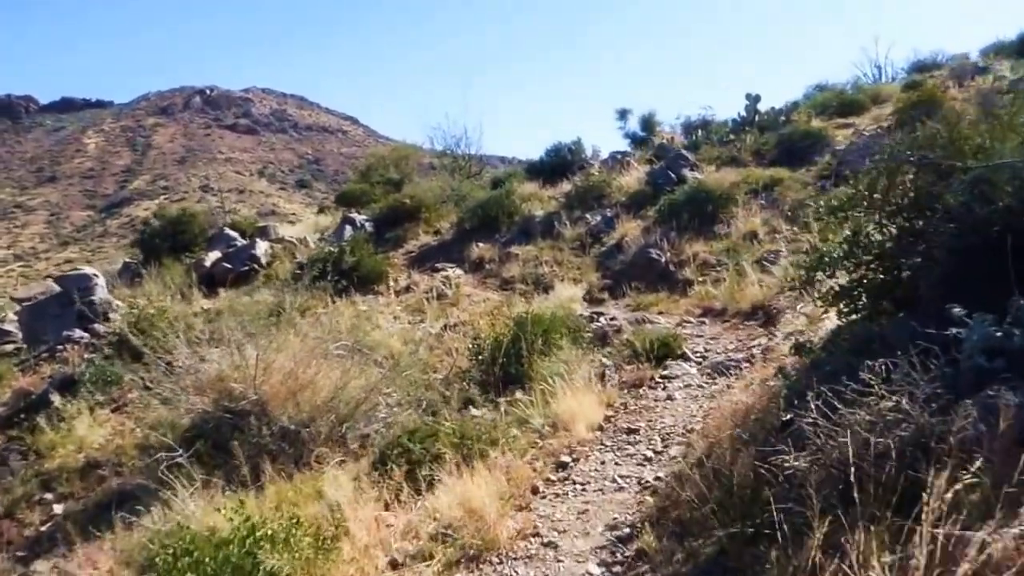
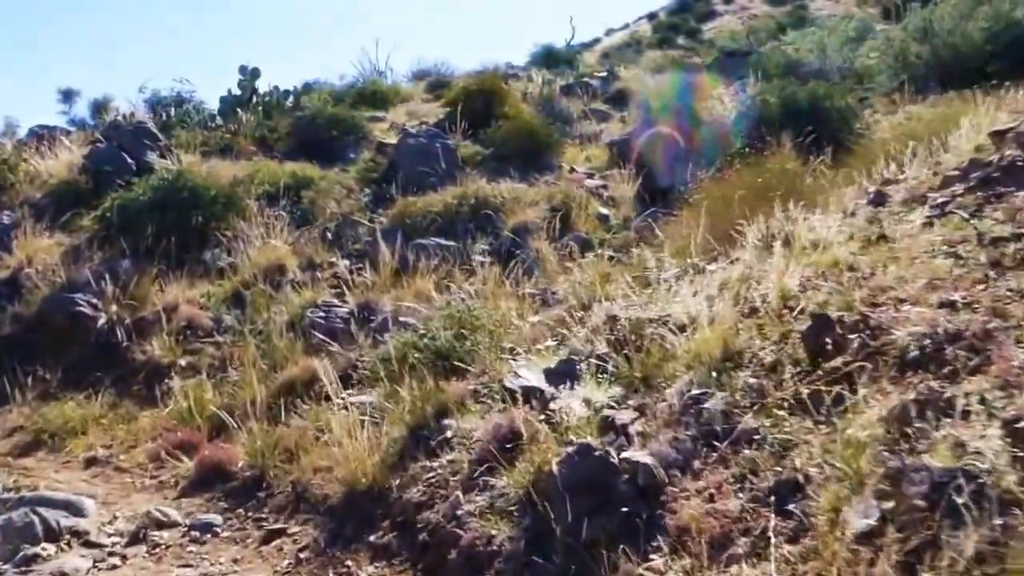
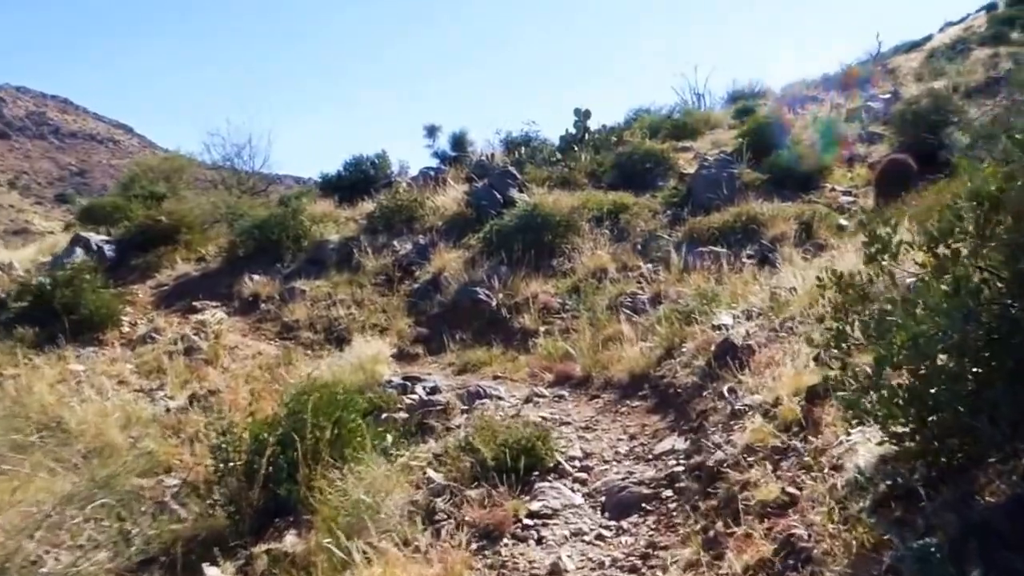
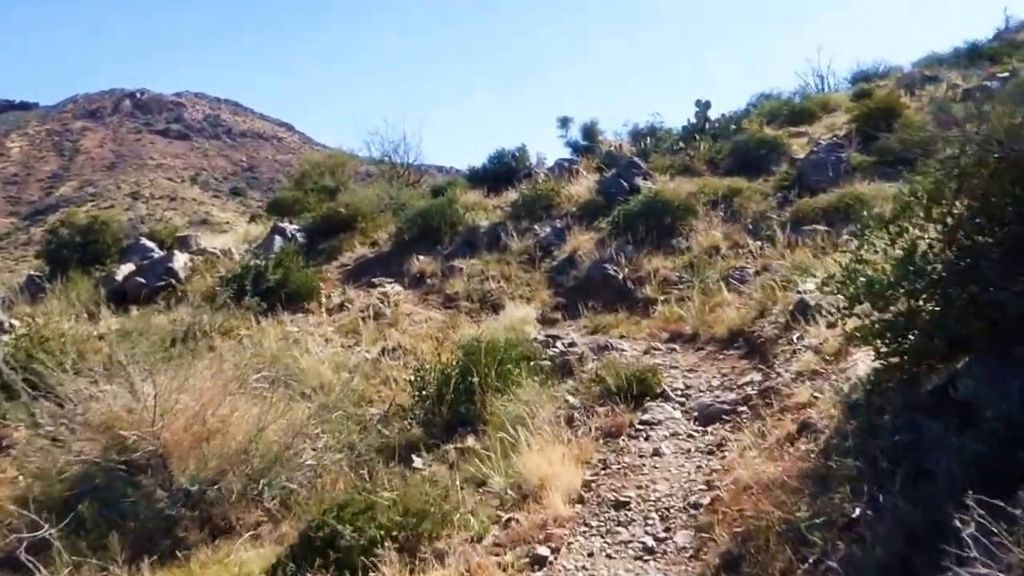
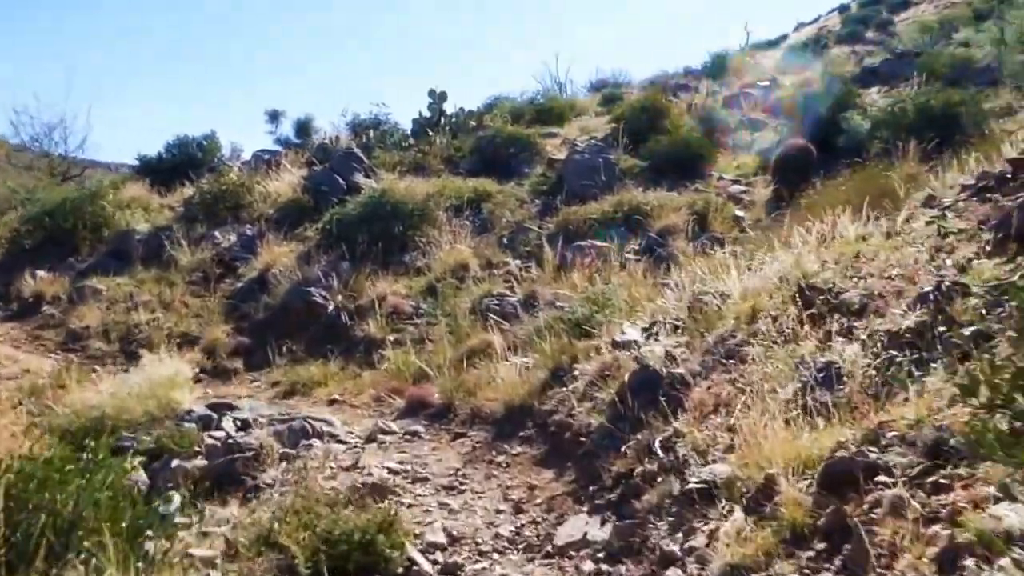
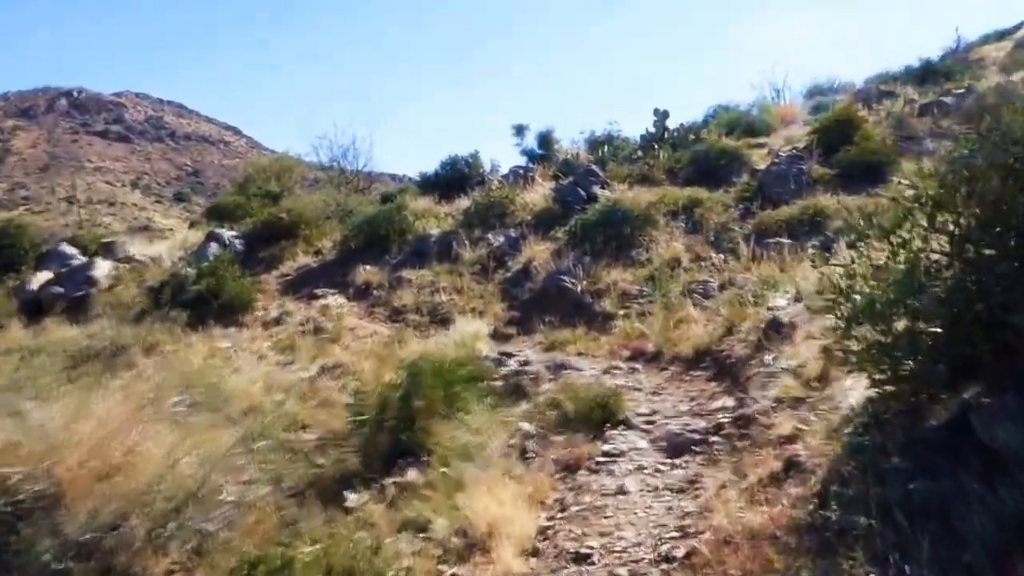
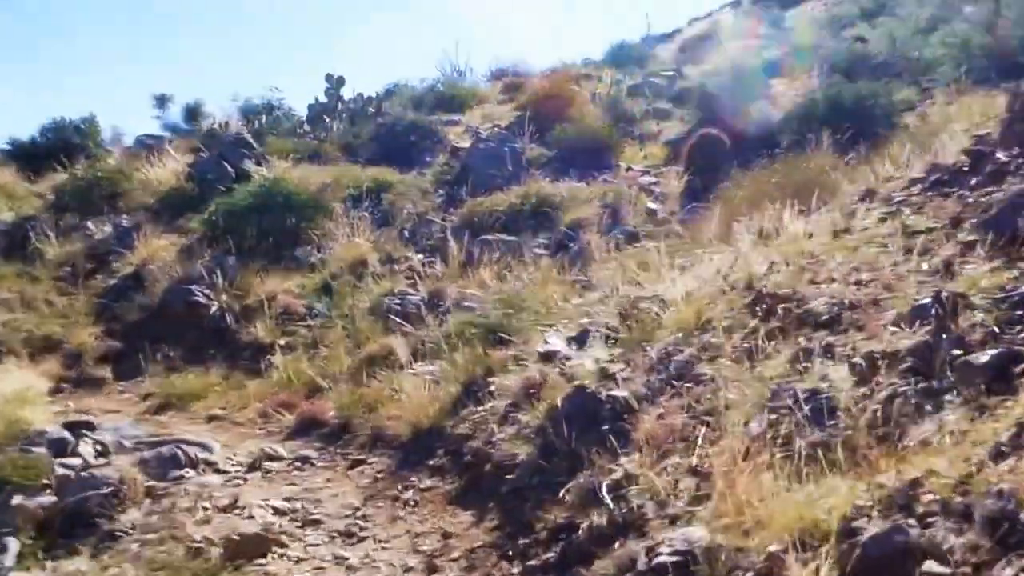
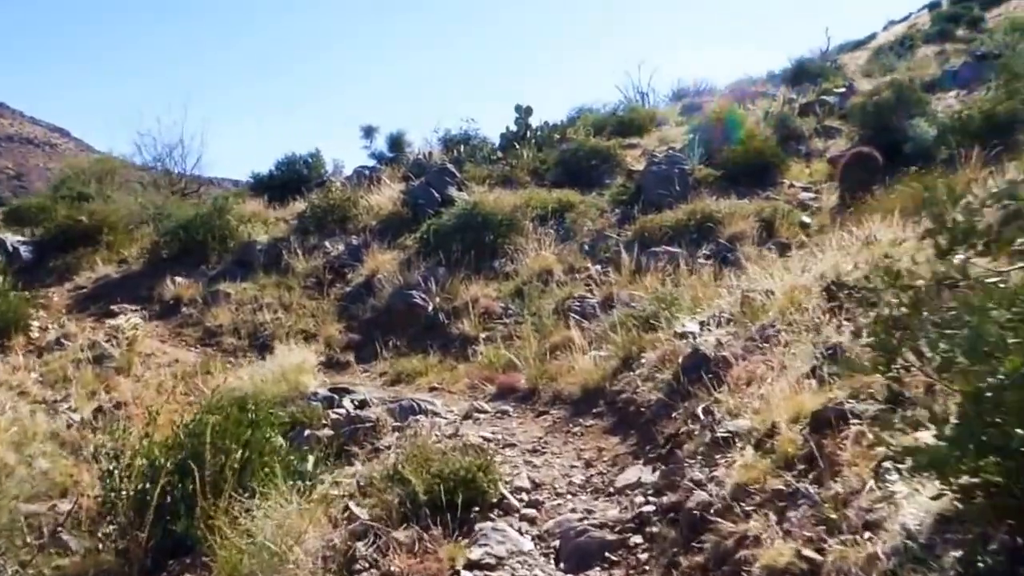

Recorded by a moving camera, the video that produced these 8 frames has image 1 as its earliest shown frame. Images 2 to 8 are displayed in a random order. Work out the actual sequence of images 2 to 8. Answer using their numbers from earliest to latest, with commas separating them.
4, 6, 3, 8, 5, 7, 2
